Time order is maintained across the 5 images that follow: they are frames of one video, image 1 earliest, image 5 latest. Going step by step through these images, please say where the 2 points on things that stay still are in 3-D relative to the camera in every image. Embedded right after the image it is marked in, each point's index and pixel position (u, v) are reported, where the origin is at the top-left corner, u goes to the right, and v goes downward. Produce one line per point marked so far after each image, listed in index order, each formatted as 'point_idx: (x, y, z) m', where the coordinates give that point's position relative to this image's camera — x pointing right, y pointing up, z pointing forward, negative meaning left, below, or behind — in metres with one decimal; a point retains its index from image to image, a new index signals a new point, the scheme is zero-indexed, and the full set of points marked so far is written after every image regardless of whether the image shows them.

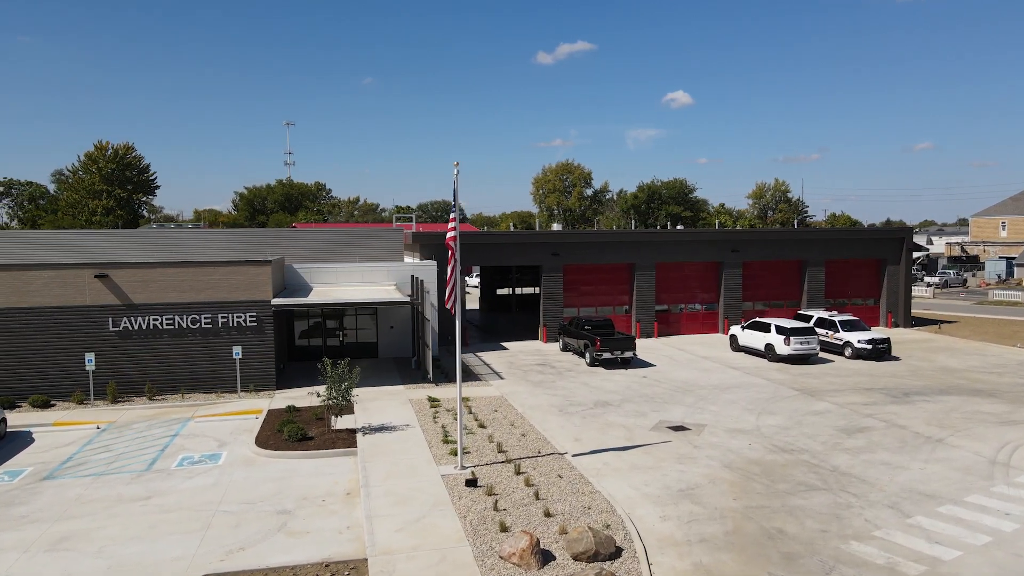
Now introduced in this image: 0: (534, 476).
0: (+0.4, -3.3, +13.0) m
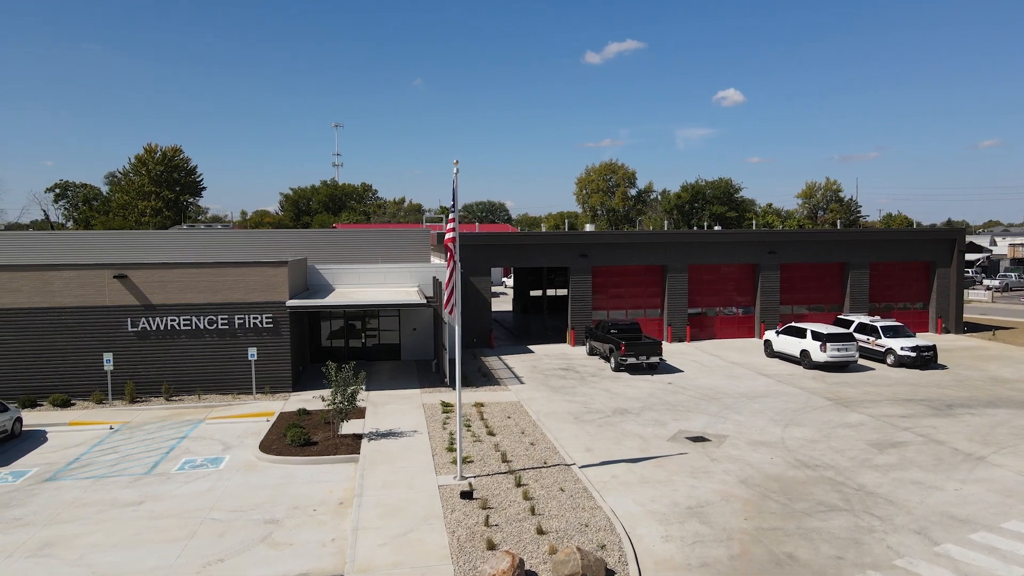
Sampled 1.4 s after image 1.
0: (+0.4, -3.4, +12.4) m
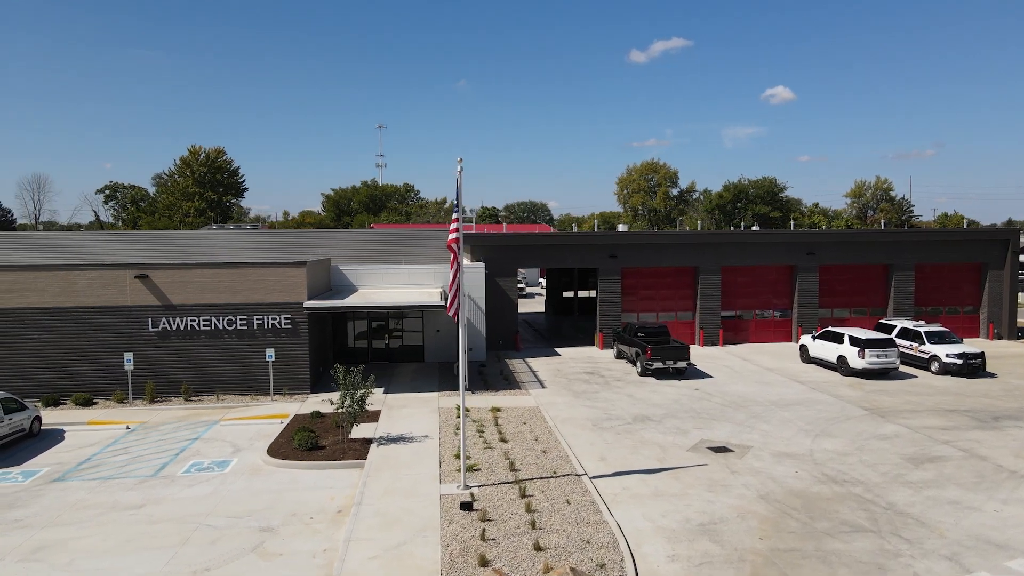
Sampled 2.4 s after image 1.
0: (+0.4, -3.4, +11.9) m
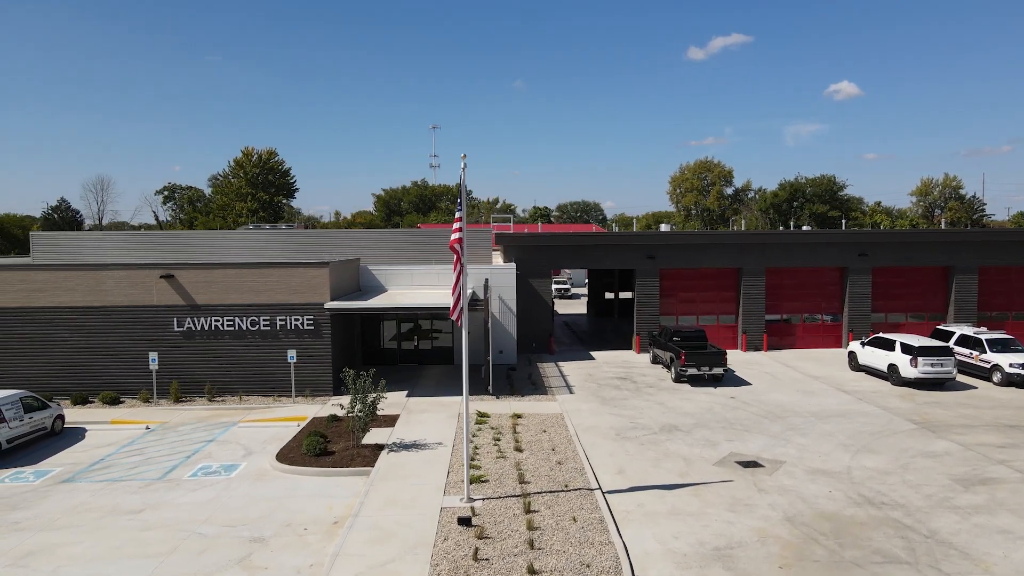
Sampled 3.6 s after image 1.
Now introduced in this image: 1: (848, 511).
0: (+0.5, -3.5, +11.2) m
1: (+5.5, -3.6, +12.0) m
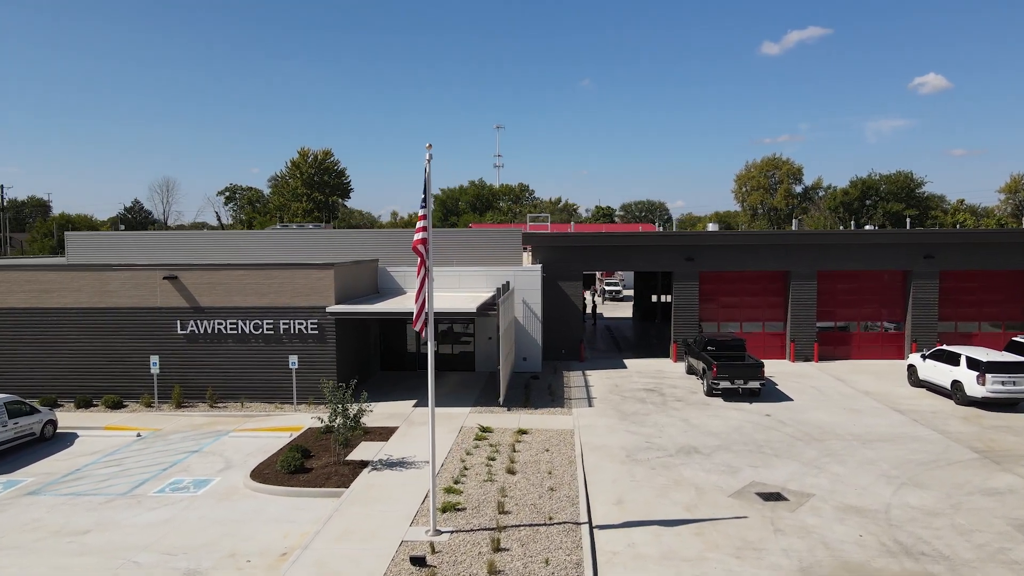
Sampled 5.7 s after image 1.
0: (0.0, -3.6, +9.8) m
1: (+5.0, -3.8, +10.1) m
